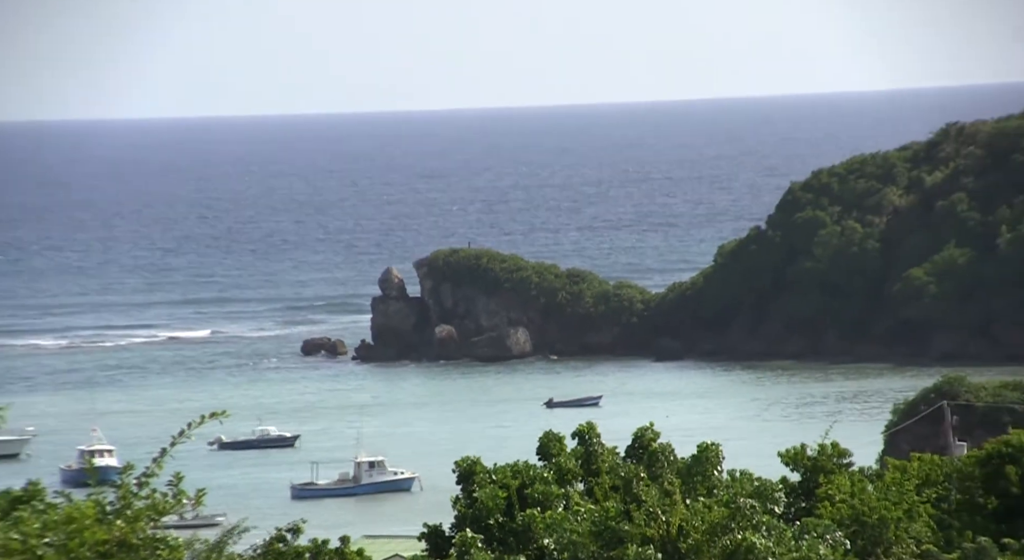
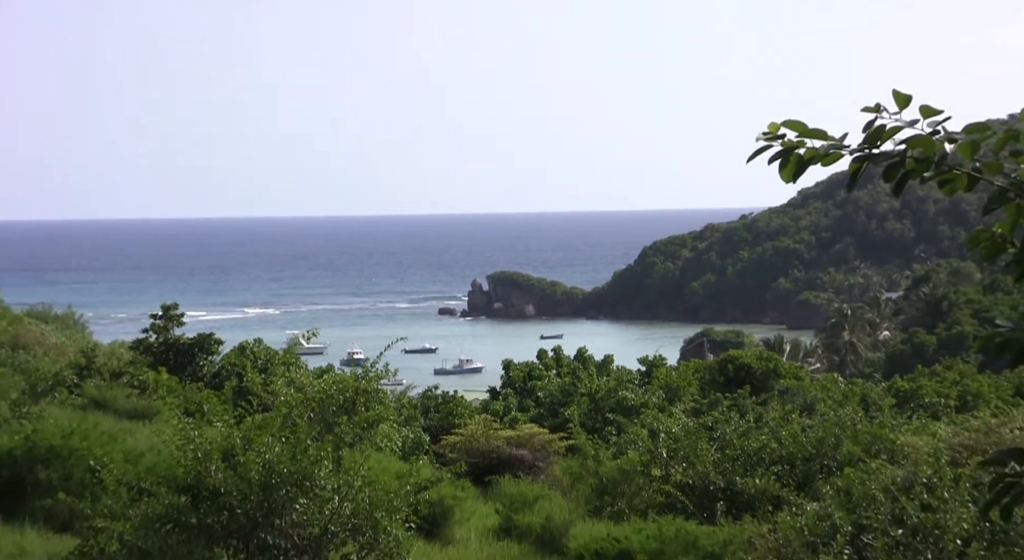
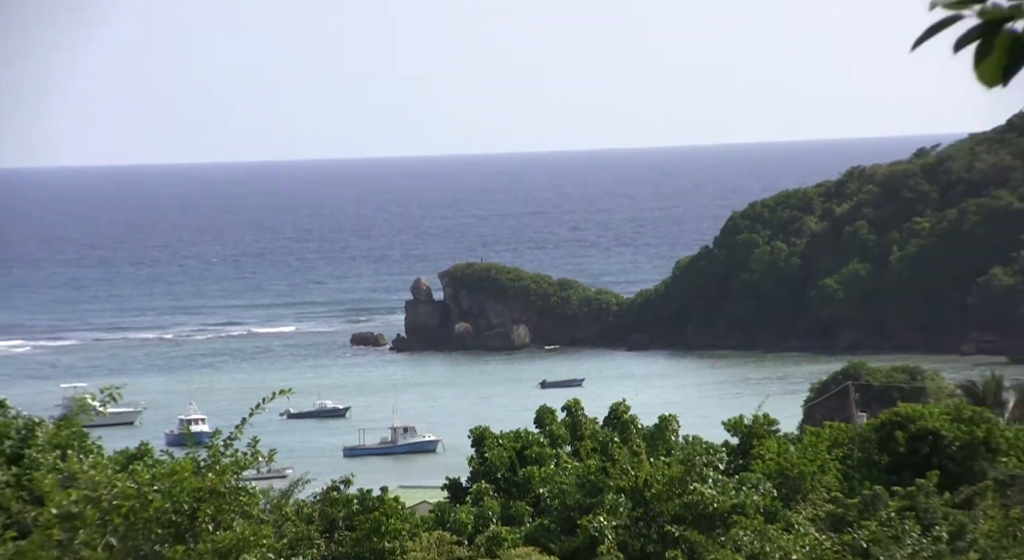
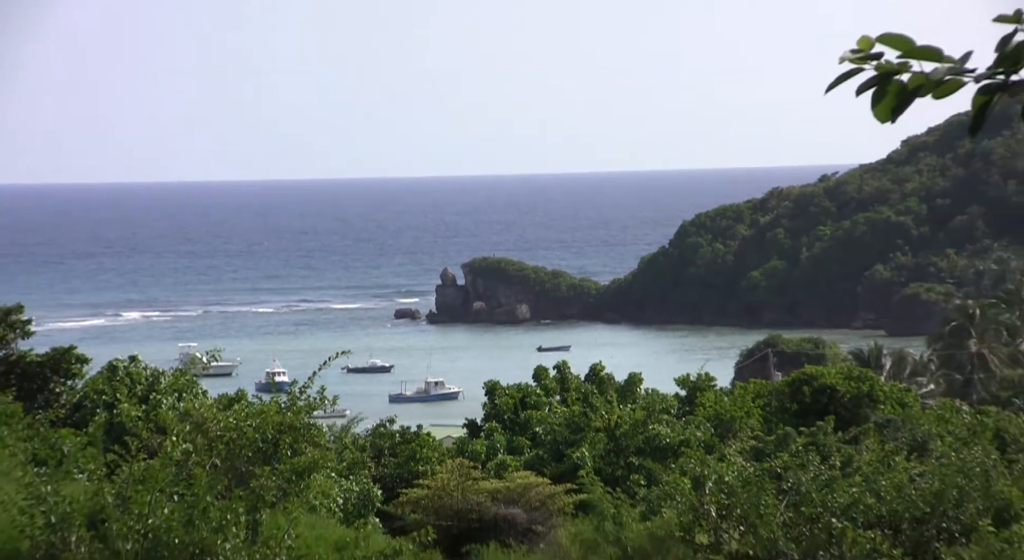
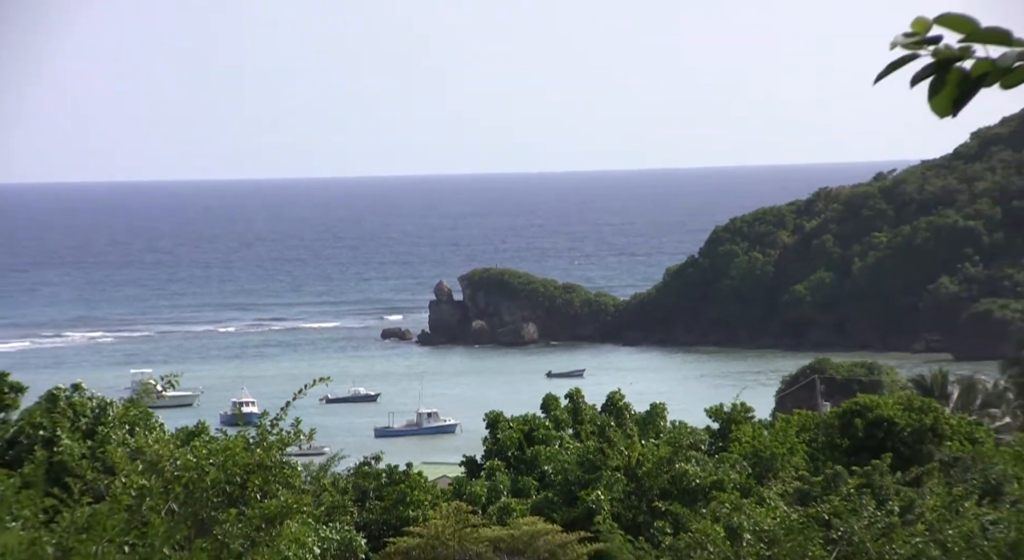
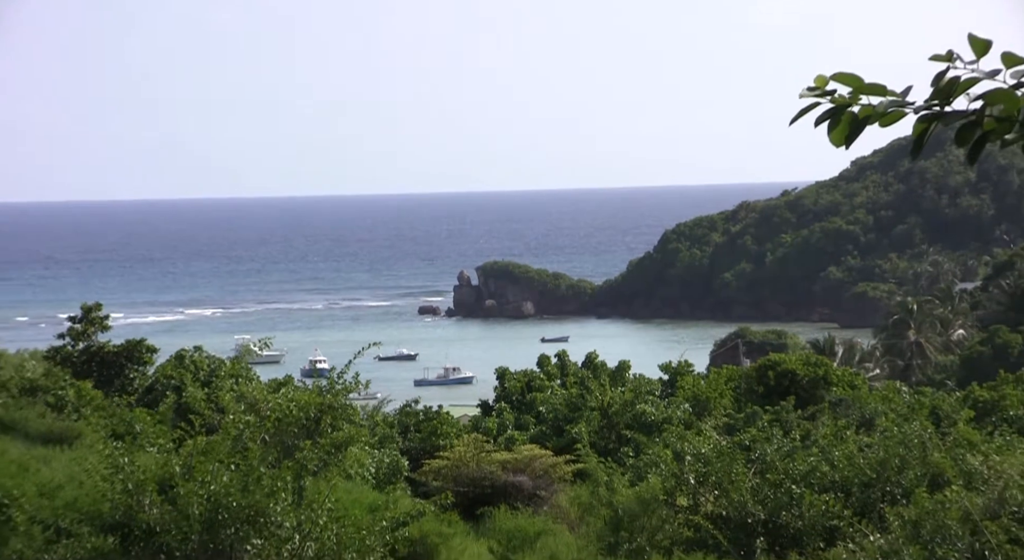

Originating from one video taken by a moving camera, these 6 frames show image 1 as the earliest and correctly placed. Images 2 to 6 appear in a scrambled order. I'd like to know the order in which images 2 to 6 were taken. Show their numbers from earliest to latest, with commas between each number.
3, 5, 4, 6, 2
